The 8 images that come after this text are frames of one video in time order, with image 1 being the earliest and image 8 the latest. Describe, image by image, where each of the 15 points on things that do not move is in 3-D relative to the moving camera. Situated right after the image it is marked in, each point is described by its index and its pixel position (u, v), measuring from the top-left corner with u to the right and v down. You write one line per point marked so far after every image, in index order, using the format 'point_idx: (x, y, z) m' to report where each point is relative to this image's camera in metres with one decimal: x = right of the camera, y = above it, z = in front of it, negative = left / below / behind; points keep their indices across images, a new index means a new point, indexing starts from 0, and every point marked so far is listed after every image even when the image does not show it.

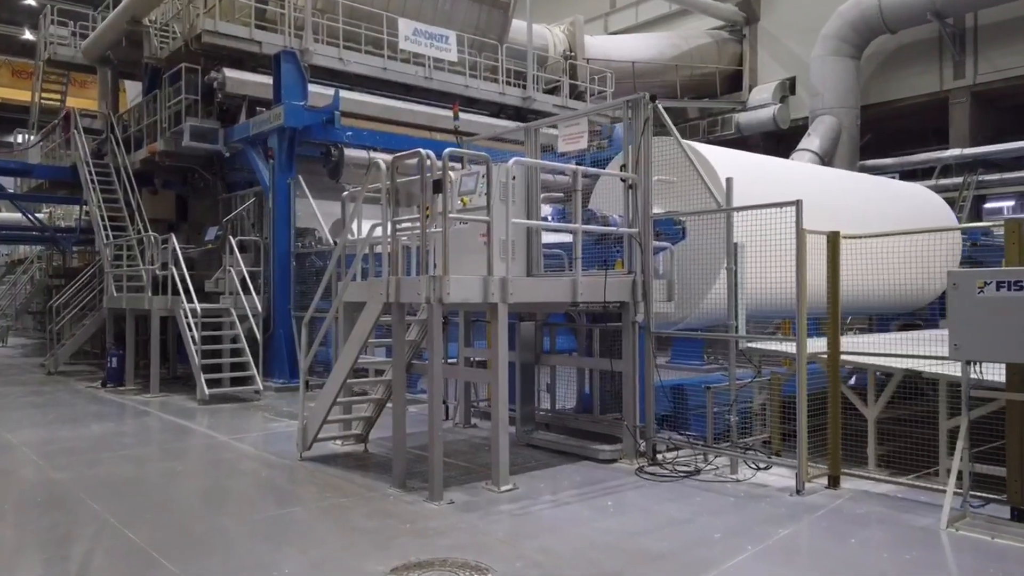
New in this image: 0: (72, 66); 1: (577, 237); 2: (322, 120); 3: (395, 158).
0: (-8.5, +4.2, +16.4) m
1: (+0.5, +0.4, +5.9) m
2: (-2.6, +2.3, +11.6) m
3: (-0.8, +0.9, +5.5) m
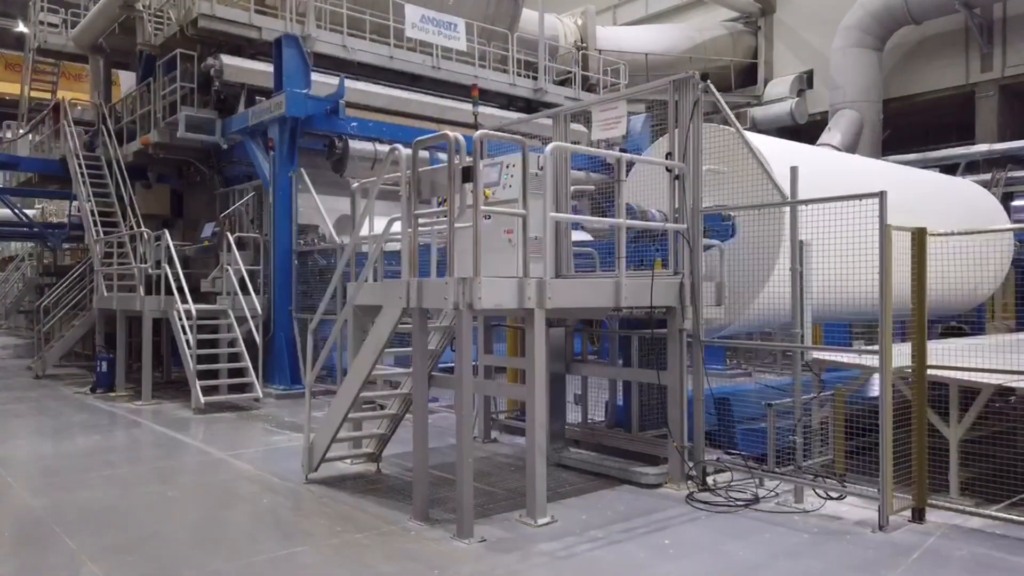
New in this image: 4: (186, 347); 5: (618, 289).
0: (-8.3, +4.3, +15.7) m
1: (+0.7, +0.4, +5.2) m
2: (-2.4, +2.3, +10.9) m
3: (-0.5, +0.8, +4.8) m
4: (-3.8, -0.7, +9.7) m
5: (+0.6, 0.0, +5.2) m
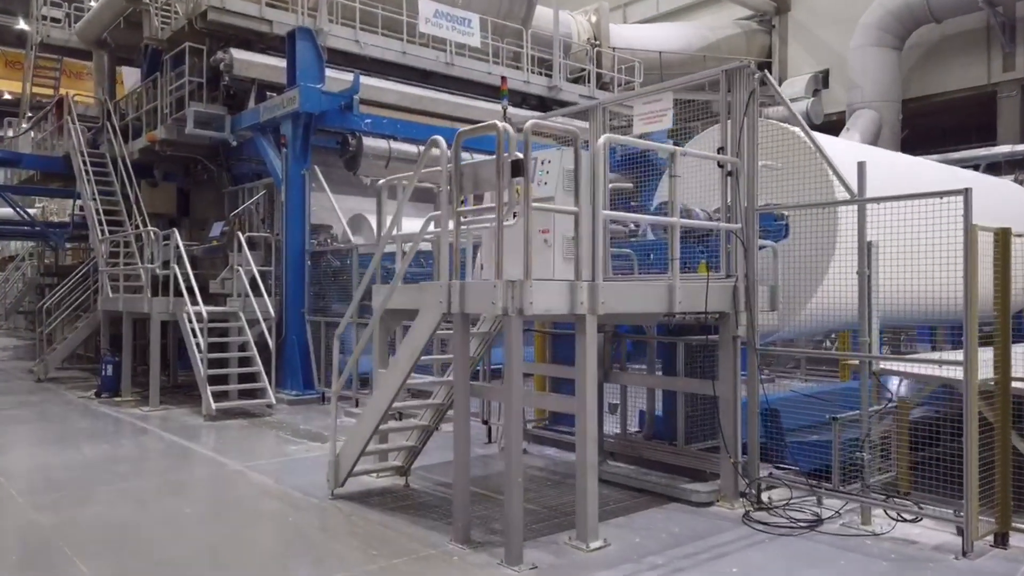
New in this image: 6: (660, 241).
0: (-8.0, +4.3, +15.3) m
1: (+0.9, +0.3, +4.8) m
2: (-2.2, +2.3, +10.6) m
3: (-0.3, +0.8, +4.5) m
4: (-3.5, -0.7, +9.3) m
5: (+0.9, 0.0, +4.8) m
6: (+1.1, +0.3, +6.2) m
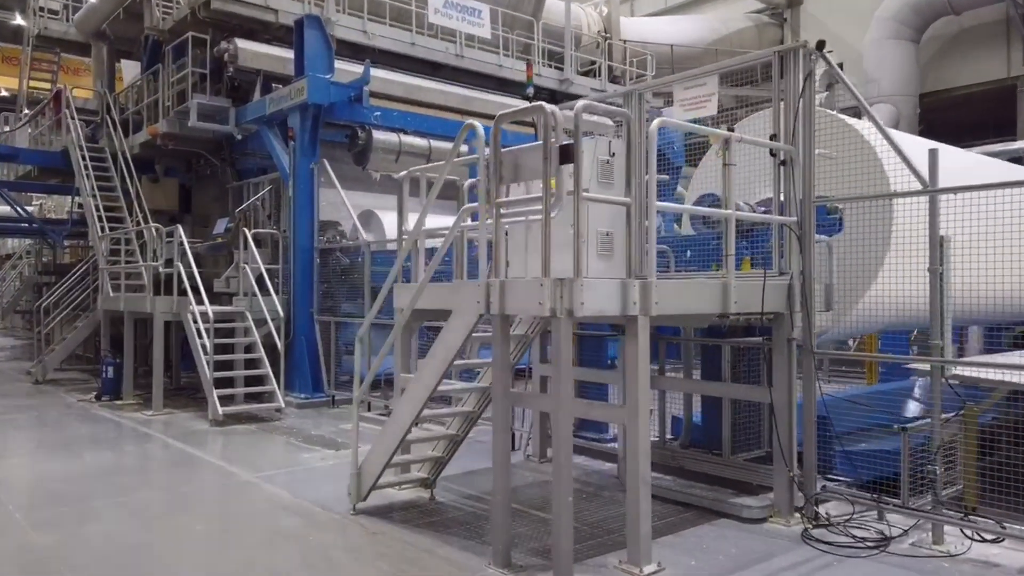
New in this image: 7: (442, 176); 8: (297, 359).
0: (-7.9, +4.3, +14.9) m
1: (+1.2, +0.3, +4.4) m
2: (-2.0, +2.3, +10.2) m
3: (-0.1, +0.8, +4.1) m
4: (-3.3, -0.7, +8.9) m
5: (+1.1, 0.0, +4.4) m
6: (+1.3, +0.3, +5.8) m
7: (-0.4, +0.6, +4.9) m
8: (-2.6, -0.9, +10.1) m
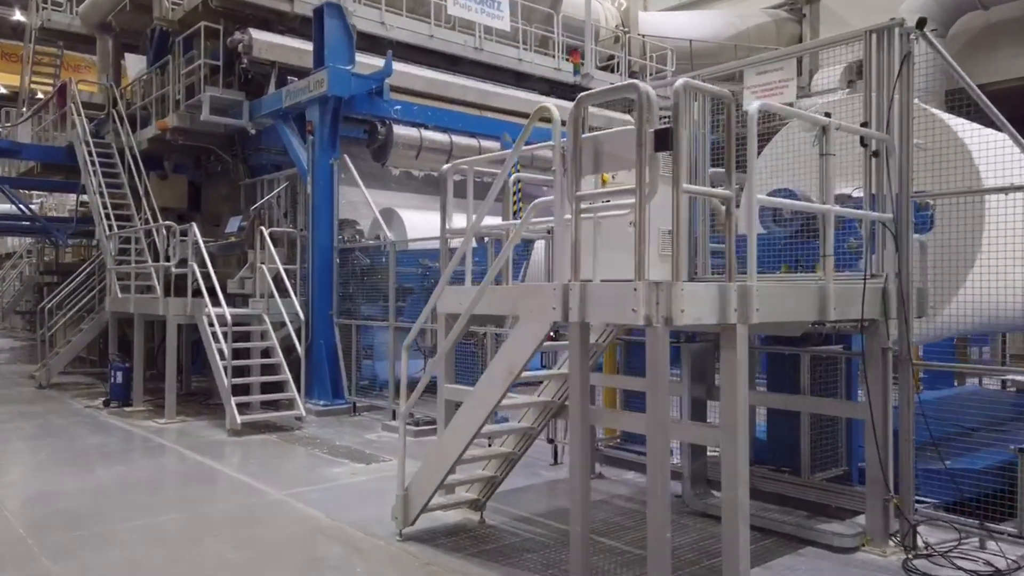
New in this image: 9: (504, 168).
0: (-7.5, +4.3, +14.4) m
1: (+1.5, +0.3, +4.0) m
2: (-1.6, +2.3, +9.7) m
3: (+0.3, +0.8, +3.6) m
4: (-3.0, -0.7, +8.5) m
5: (+1.5, 0.0, +4.0) m
6: (+1.7, +0.3, +5.4) m
7: (-0.1, +0.6, +4.4) m
8: (-2.2, -0.9, +9.7) m
9: (0.0, +0.6, +4.3) m
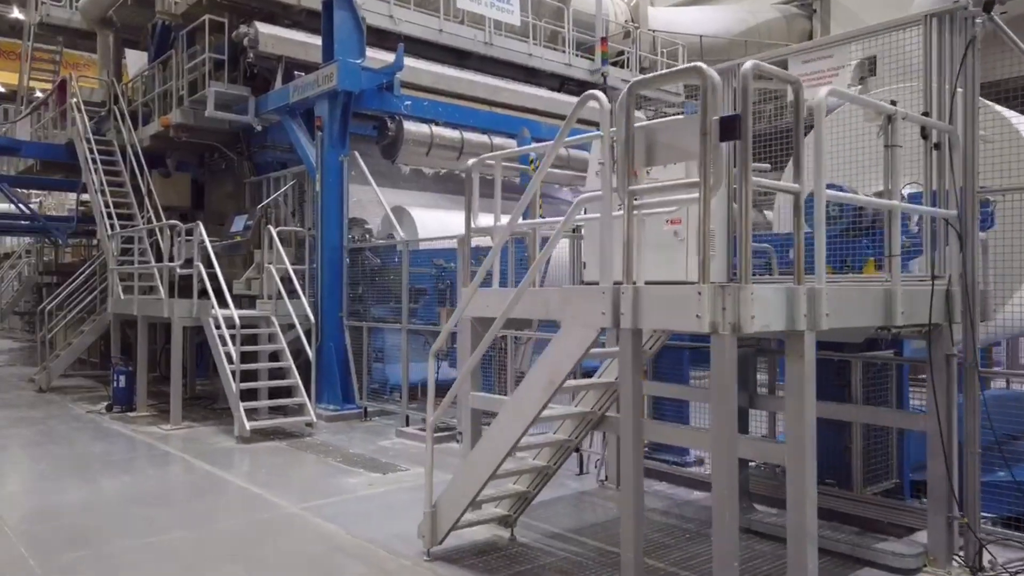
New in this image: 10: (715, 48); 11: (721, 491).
0: (-7.4, +4.3, +14.1) m
1: (+1.7, +0.3, +3.7) m
2: (-1.5, +2.3, +9.4) m
3: (+0.5, +0.8, +3.3) m
4: (-2.8, -0.7, +8.2) m
5: (+1.6, -0.1, +3.7) m
6: (+1.8, +0.3, +5.1) m
7: (+0.1, +0.6, +4.1) m
8: (-2.1, -0.9, +9.4) m
9: (+0.1, +0.6, +4.0) m
10: (+4.2, +4.9, +17.1) m
11: (+0.7, -0.7, +3.0) m
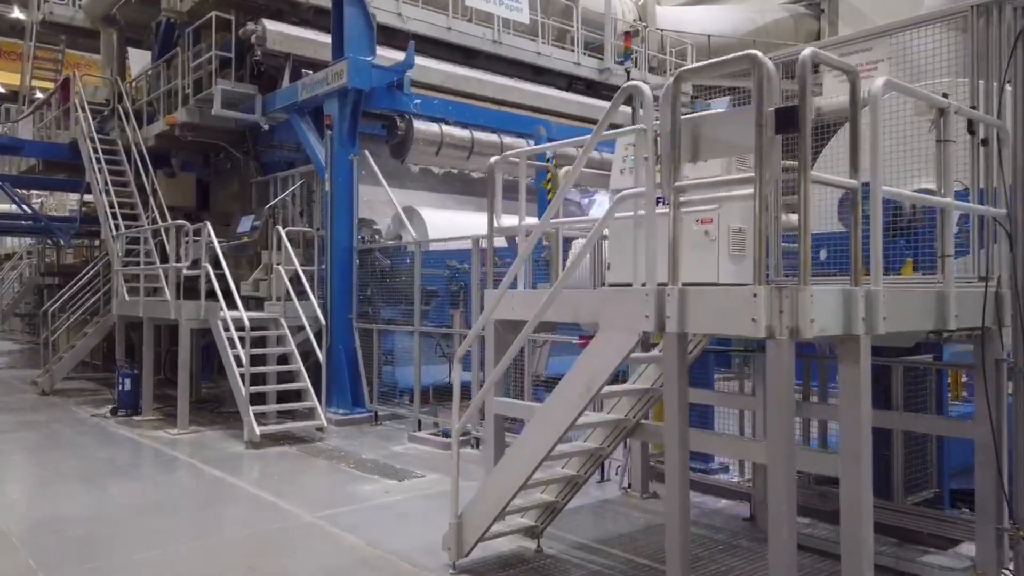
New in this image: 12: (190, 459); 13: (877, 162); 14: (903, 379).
0: (-7.2, +4.2, +13.9) m
1: (+1.8, +0.3, +3.5) m
2: (-1.3, +2.3, +9.2) m
3: (+0.6, +0.8, +3.1) m
4: (-2.7, -0.7, +8.0) m
5: (+1.8, -0.1, +3.5) m
6: (+2.0, +0.3, +4.9) m
7: (+0.3, +0.6, +3.9) m
8: (-1.9, -0.9, +9.2) m
9: (+0.3, +0.6, +3.9) m
10: (+4.3, +4.8, +17.0) m
11: (+0.9, -0.7, +2.8) m
12: (-2.7, -1.4, +7.2) m
13: (+1.3, +0.5, +3.1) m
14: (+2.1, -0.5, +4.6) m
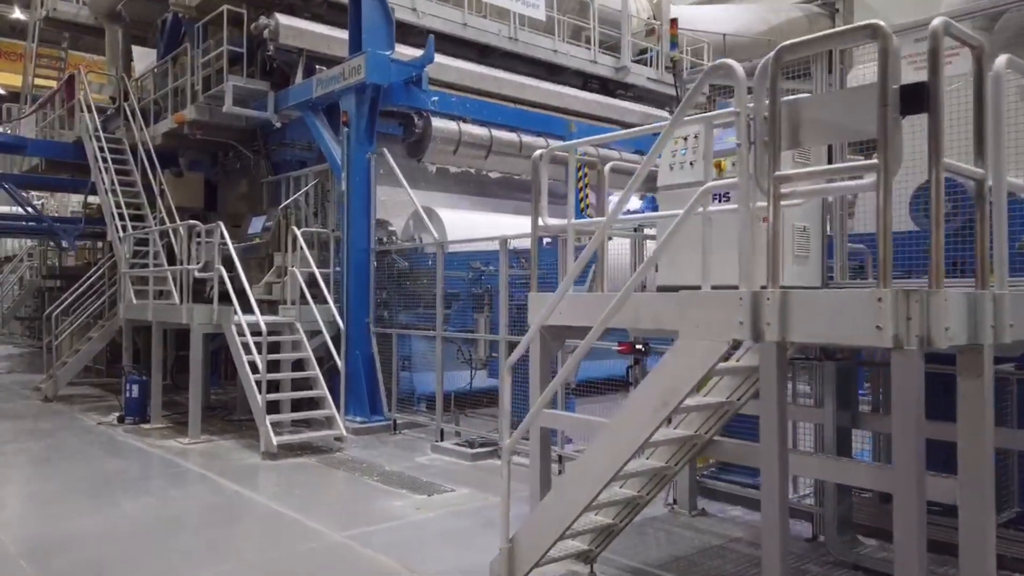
0: (-7.0, +4.2, +13.6) m
1: (+2.1, +0.3, +3.2) m
2: (-1.1, +2.2, +8.9) m
3: (+0.9, +0.8, +2.8) m
4: (-2.4, -0.8, +7.6) m
5: (+2.0, -0.1, +3.2) m
6: (+2.2, +0.3, +4.6) m
7: (+0.5, +0.6, +3.6) m
8: (-1.7, -0.9, +8.8) m
9: (+0.5, +0.6, +3.5) m
10: (+4.6, +4.8, +16.7) m
11: (+1.1, -0.7, +2.4) m
12: (-2.5, -1.5, +6.8) m
13: (+1.6, +0.5, +2.8) m
14: (+2.3, -0.5, +4.2) m
